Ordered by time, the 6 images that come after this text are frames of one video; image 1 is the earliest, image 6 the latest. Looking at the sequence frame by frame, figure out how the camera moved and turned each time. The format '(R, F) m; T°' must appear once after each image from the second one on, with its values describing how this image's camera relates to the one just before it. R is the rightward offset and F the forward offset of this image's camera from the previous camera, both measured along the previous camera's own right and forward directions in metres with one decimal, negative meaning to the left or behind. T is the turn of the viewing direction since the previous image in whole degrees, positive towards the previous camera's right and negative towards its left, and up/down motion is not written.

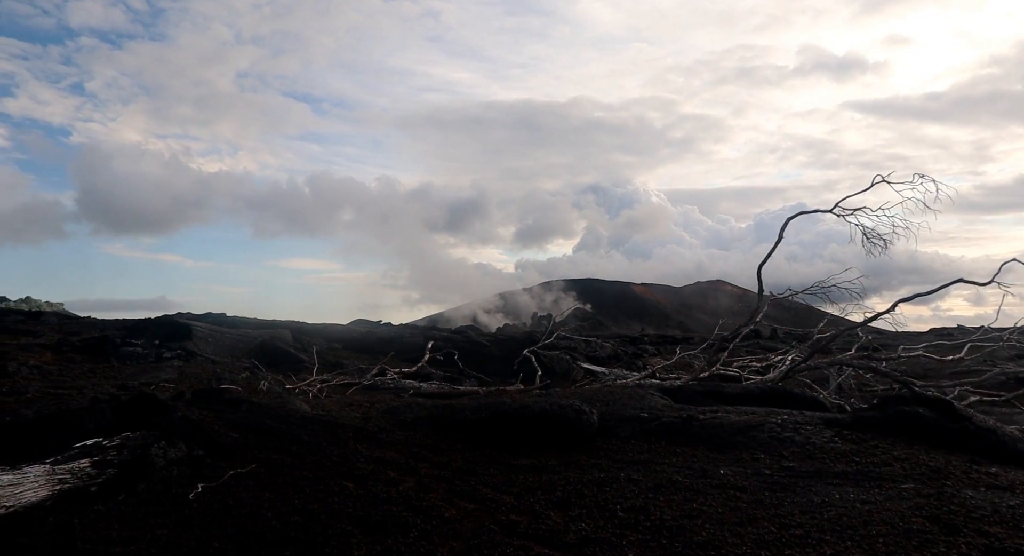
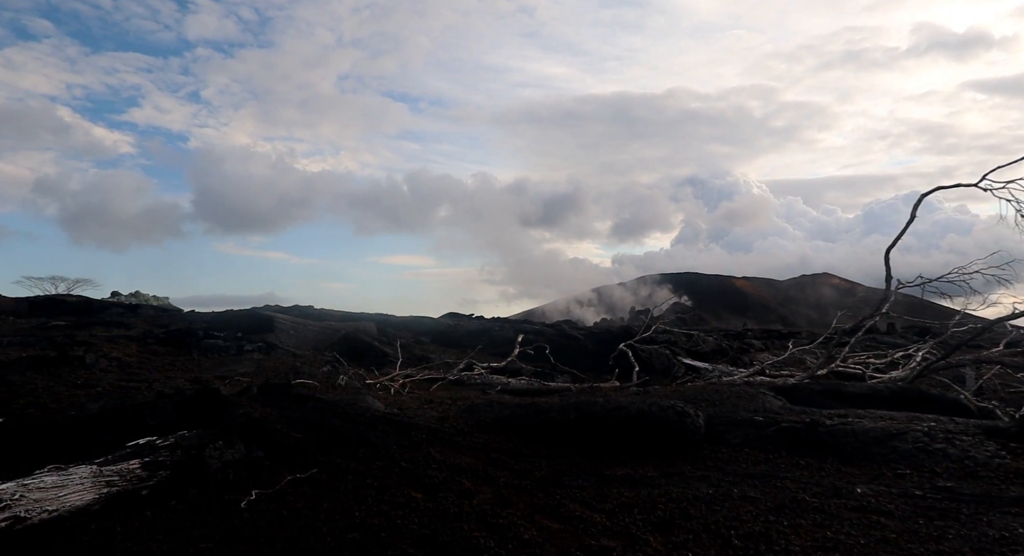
(+0.1, +1.1) m; -8°
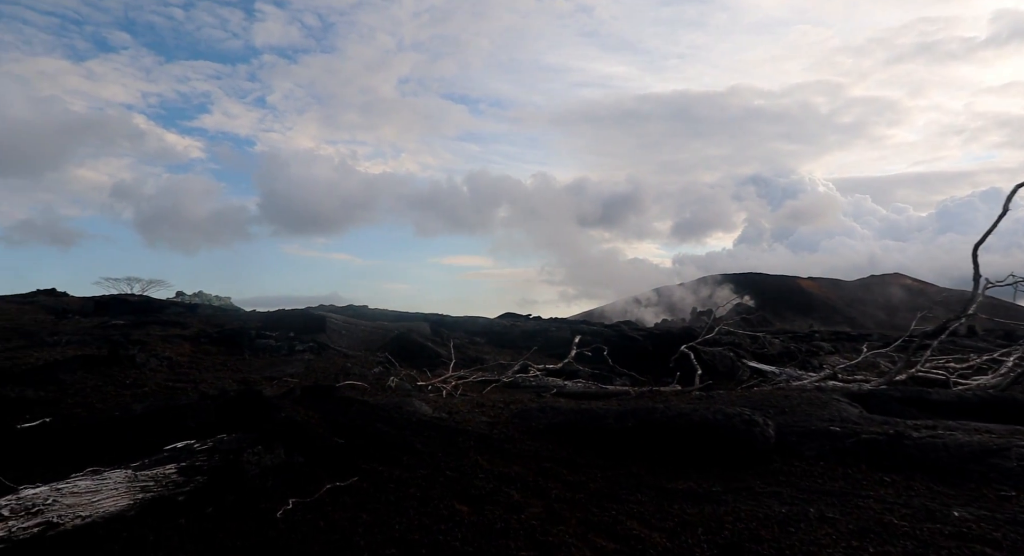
(+0.1, +0.5) m; -5°
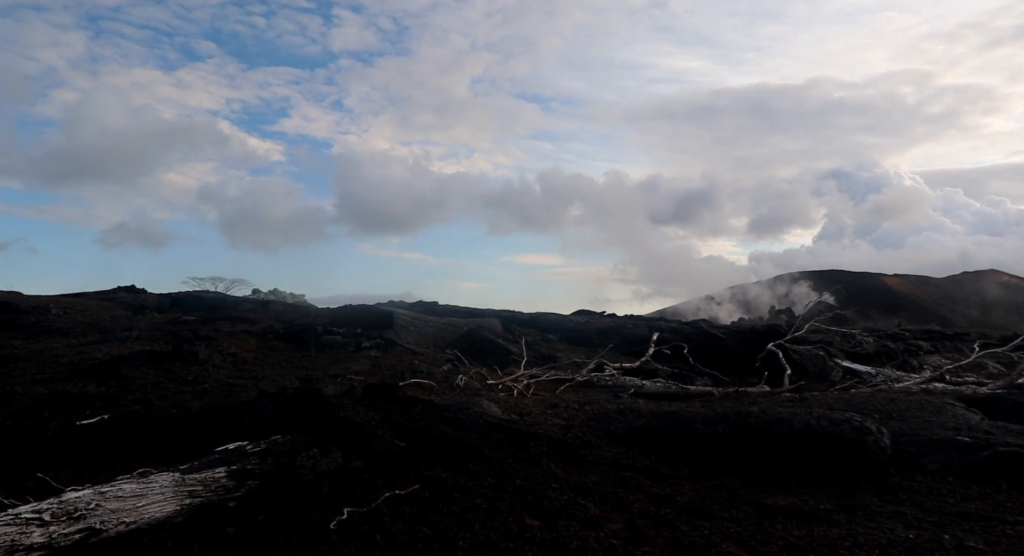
(0.0, +0.7) m; -6°
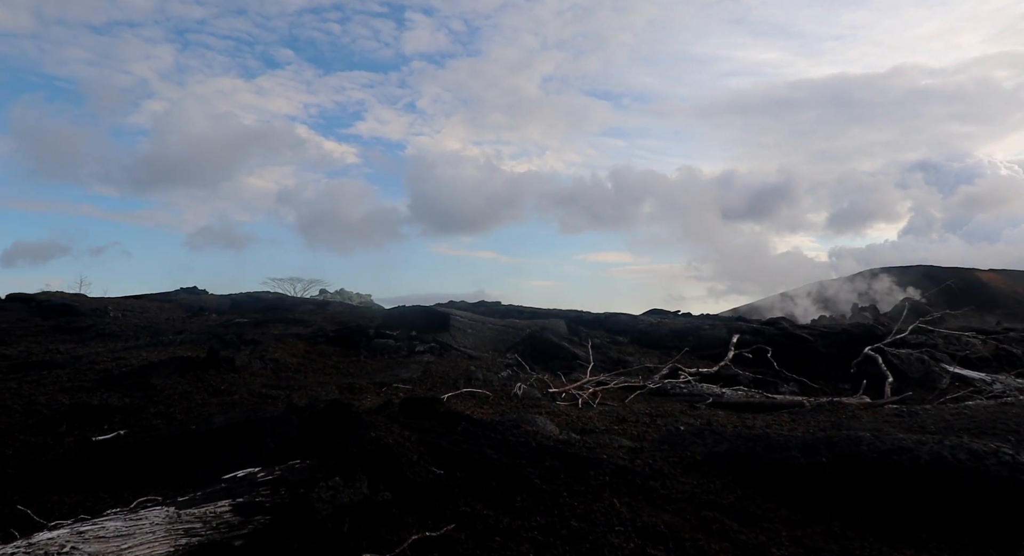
(+0.1, +1.1) m; -6°
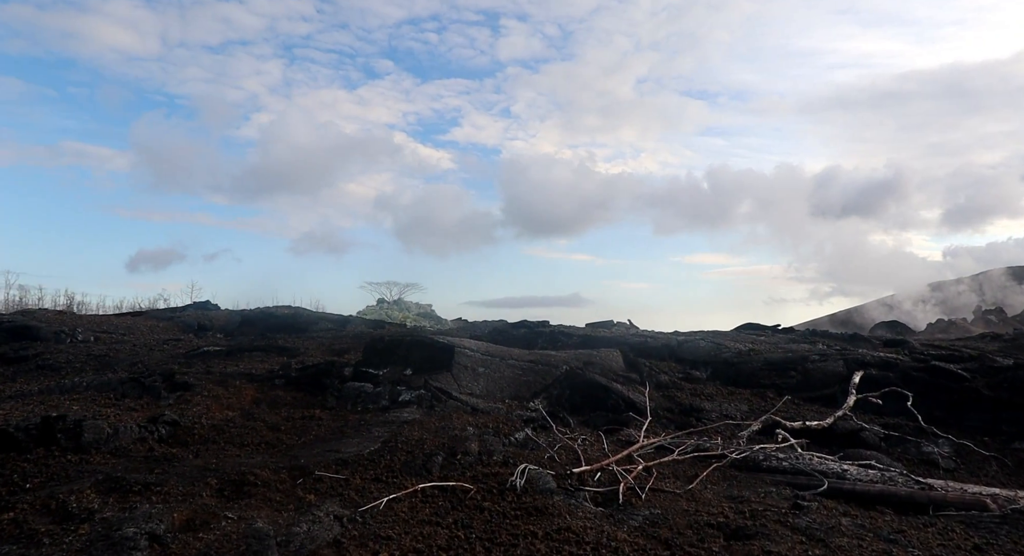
(+0.9, +3.5) m; -8°
